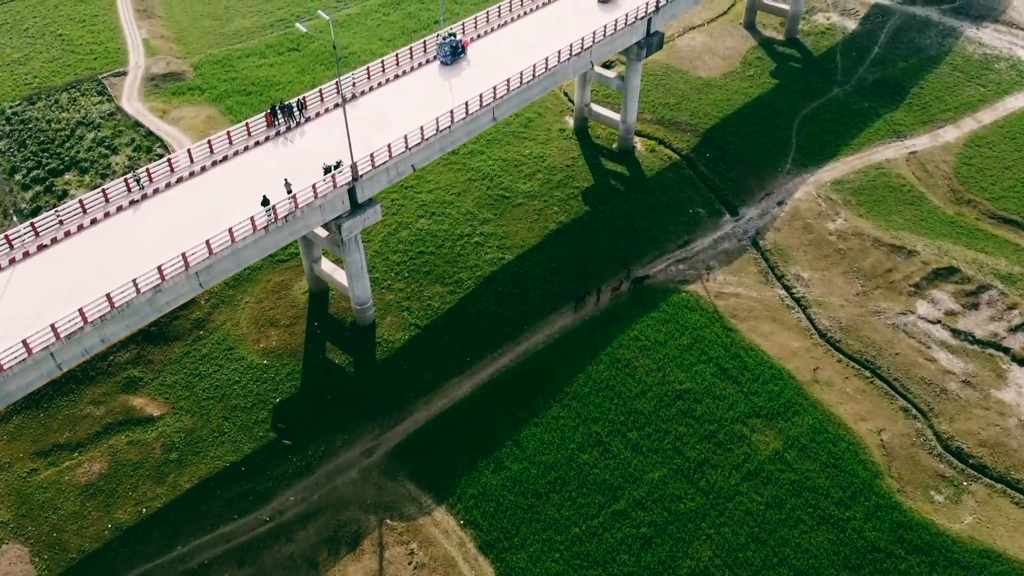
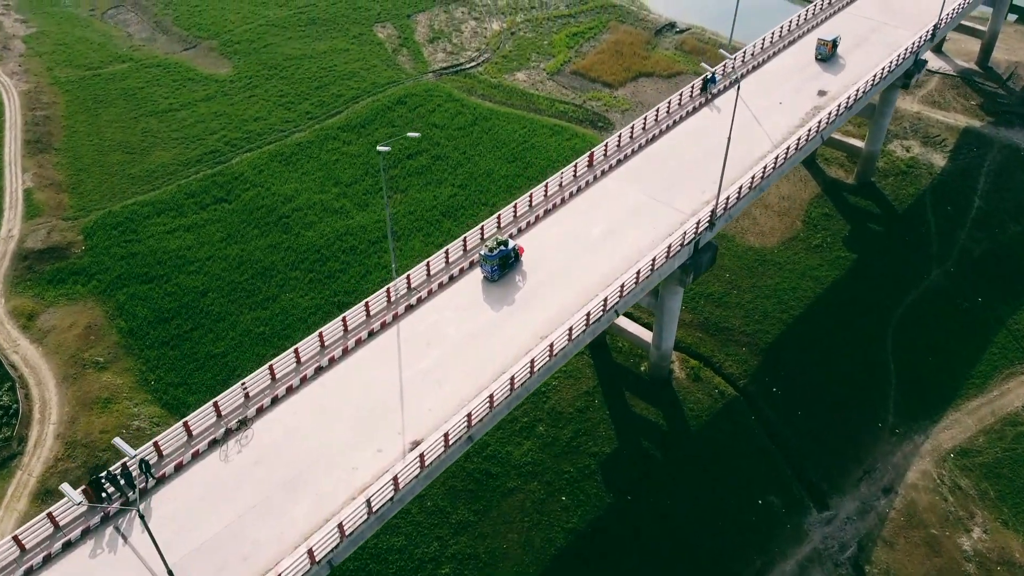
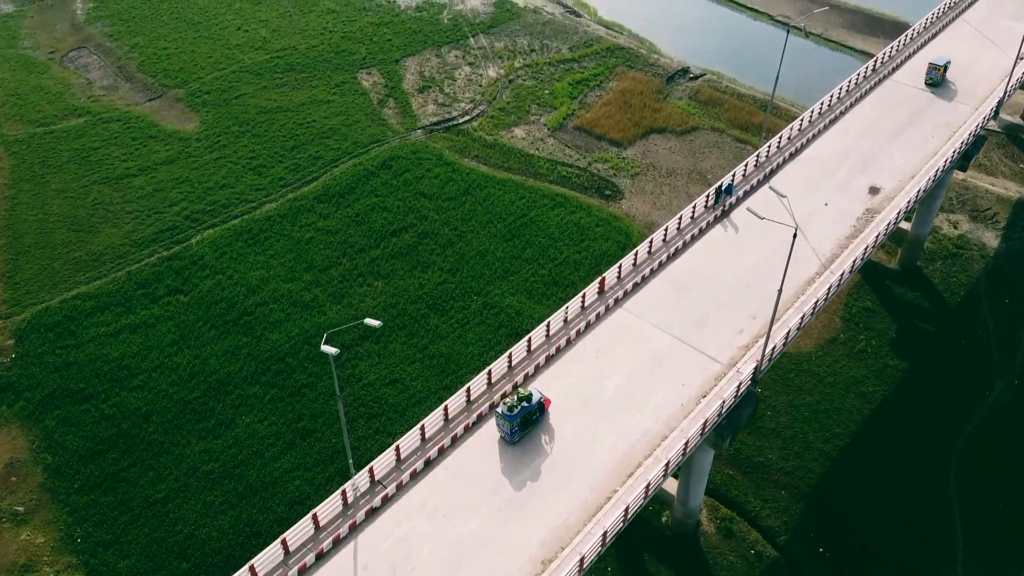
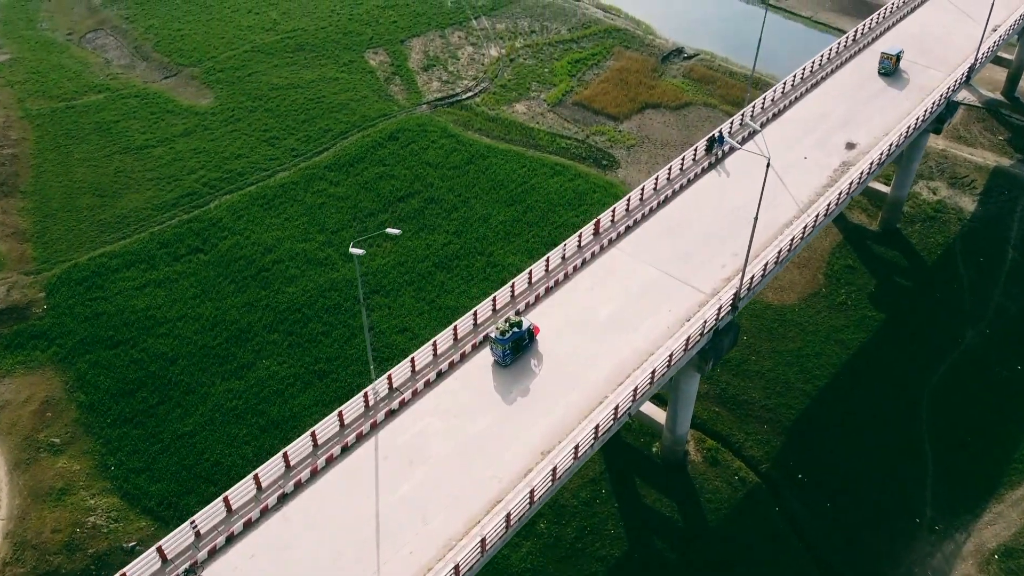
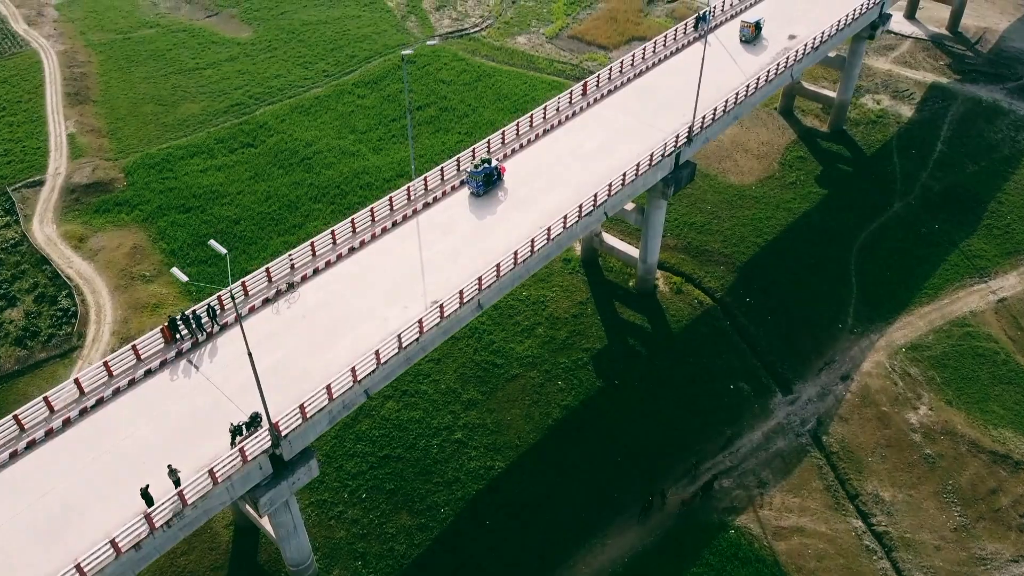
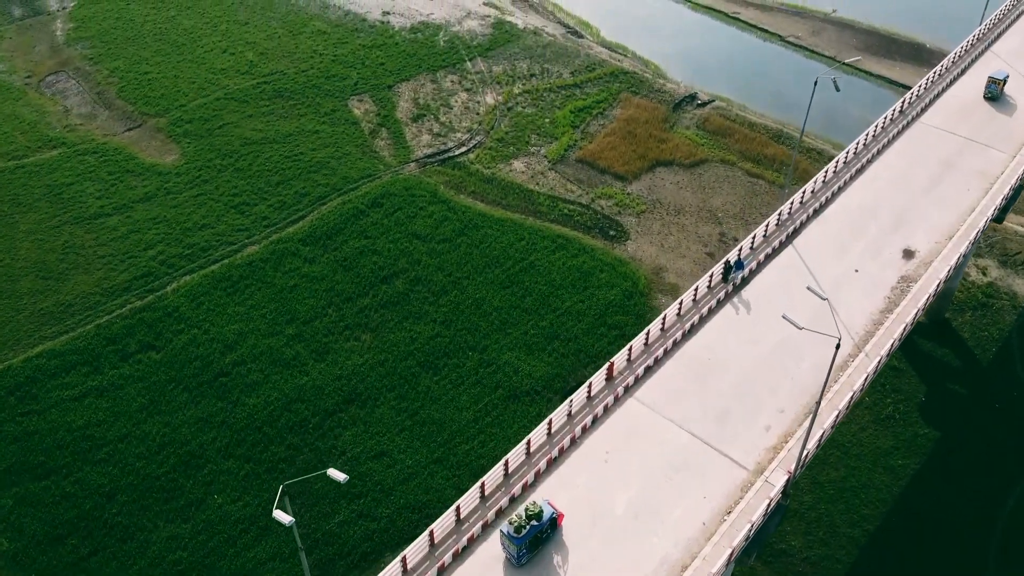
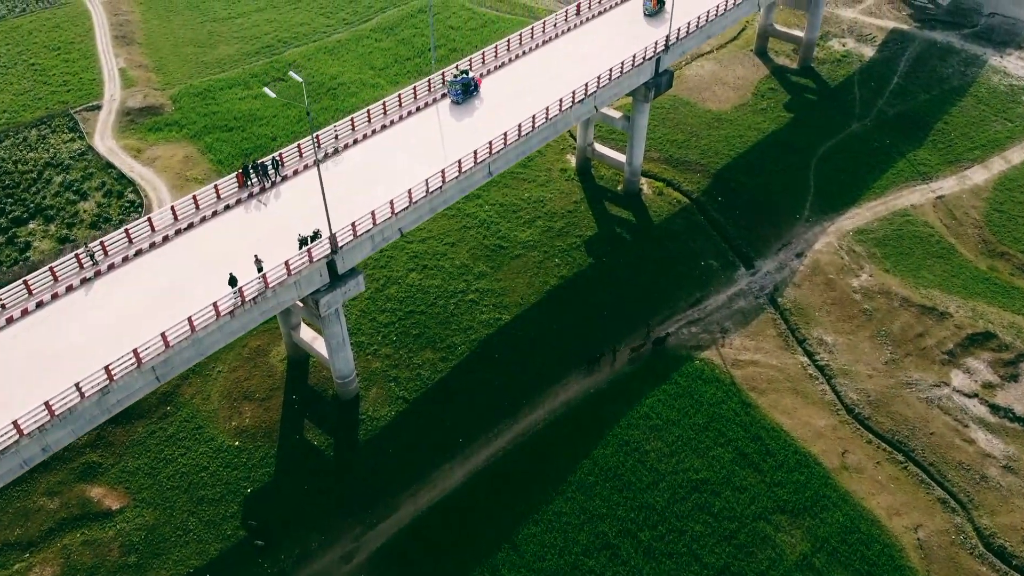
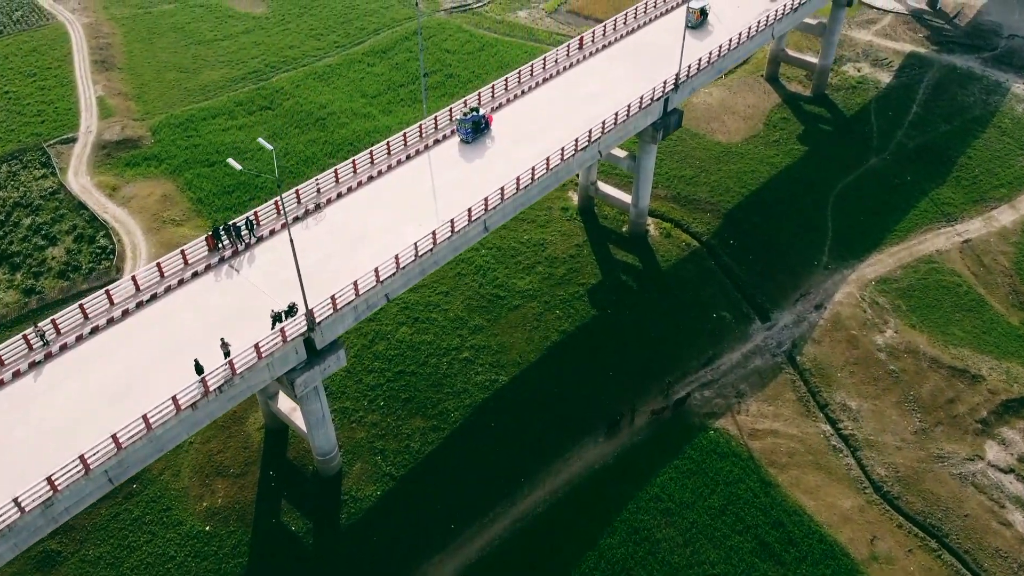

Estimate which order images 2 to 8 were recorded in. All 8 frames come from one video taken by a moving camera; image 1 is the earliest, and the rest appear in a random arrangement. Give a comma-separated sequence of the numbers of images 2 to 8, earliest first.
7, 8, 5, 2, 4, 3, 6
